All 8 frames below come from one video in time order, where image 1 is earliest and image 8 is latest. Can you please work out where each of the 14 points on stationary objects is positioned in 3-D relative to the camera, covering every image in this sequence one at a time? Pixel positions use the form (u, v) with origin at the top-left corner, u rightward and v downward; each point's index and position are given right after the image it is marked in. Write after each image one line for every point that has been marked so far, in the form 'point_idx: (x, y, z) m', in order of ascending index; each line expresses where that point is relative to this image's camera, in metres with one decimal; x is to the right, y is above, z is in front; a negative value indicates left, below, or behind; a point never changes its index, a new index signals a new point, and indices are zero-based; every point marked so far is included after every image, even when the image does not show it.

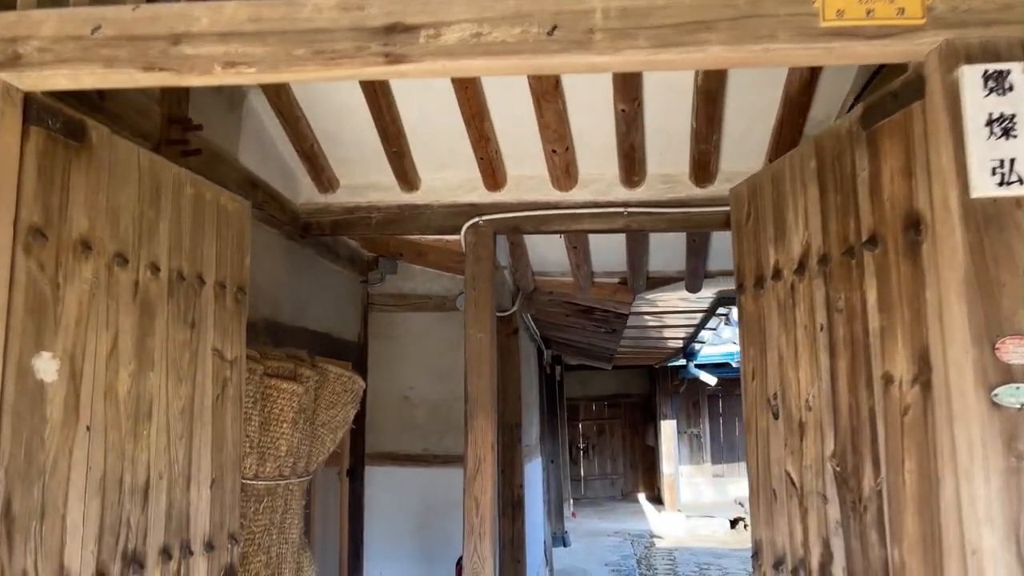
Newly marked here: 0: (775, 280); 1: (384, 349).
0: (+0.6, 0.0, +1.9) m
1: (-0.7, -0.4, +4.7) m
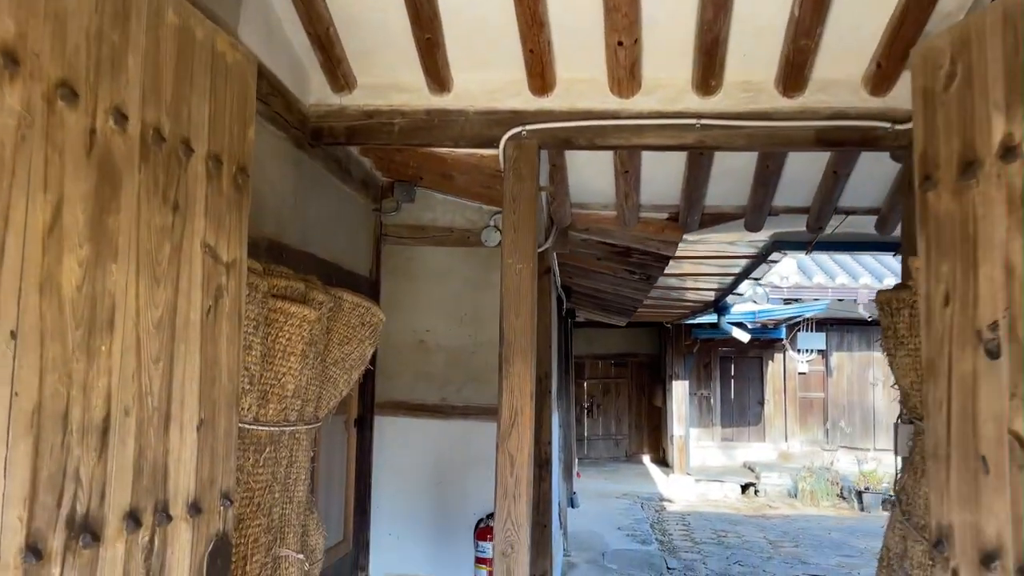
0: (+0.8, +0.2, +1.3) m
1: (-0.6, 0.0, +4.2) m
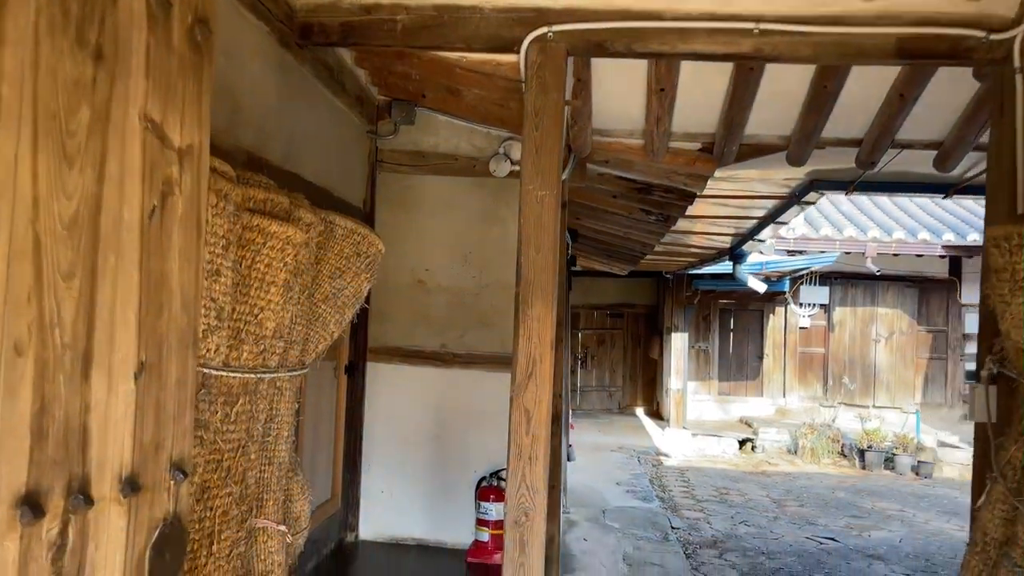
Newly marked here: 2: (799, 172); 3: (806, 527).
0: (+0.9, +0.3, +0.9) m
1: (-0.5, +0.3, +3.8) m
2: (+1.4, +0.5, +3.8) m
3: (+2.1, -1.7, +5.9) m
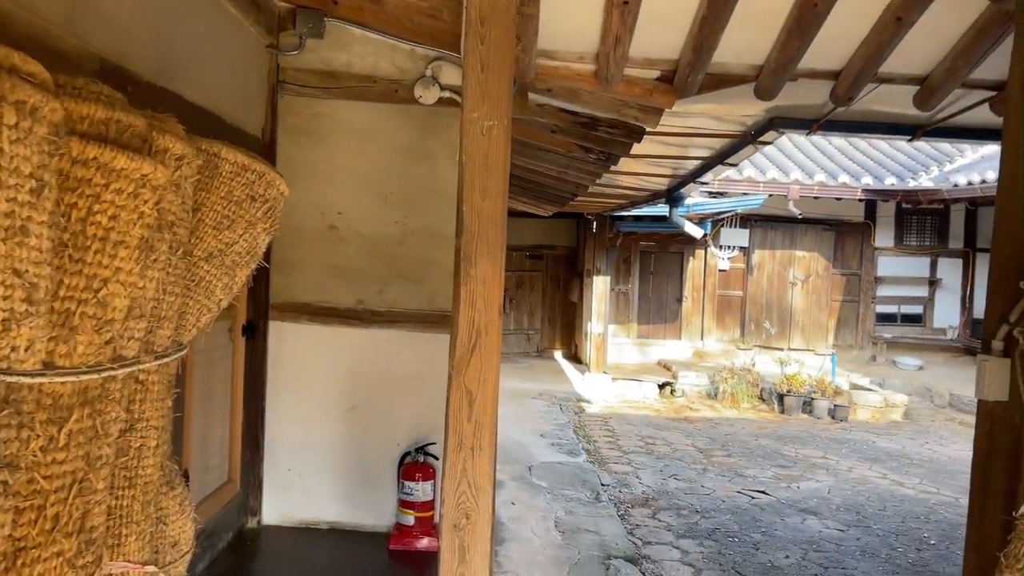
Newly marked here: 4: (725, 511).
0: (+0.9, +0.3, +0.5) m
1: (-0.8, +0.5, +3.2) m
2: (+1.1, +0.8, +3.4) m
3: (+1.6, -1.4, +5.8) m
4: (+1.3, -1.4, +4.9) m
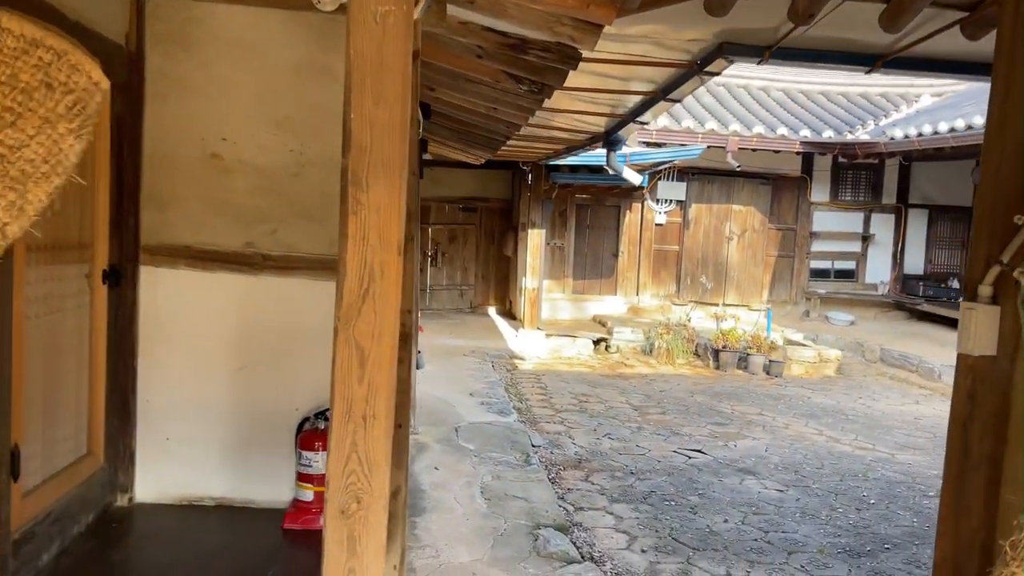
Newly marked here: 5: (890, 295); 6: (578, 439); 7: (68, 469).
0: (+0.8, +0.4, +0.2) m
1: (-1.1, +0.7, +2.7) m
2: (+0.7, +1.0, +3.1) m
3: (+1.1, -1.0, +5.6) m
4: (+0.9, -1.1, +4.7) m
5: (+5.1, -0.1, +11.0) m
6: (+0.4, -1.0, +5.4) m
7: (-1.3, -0.5, +2.3) m
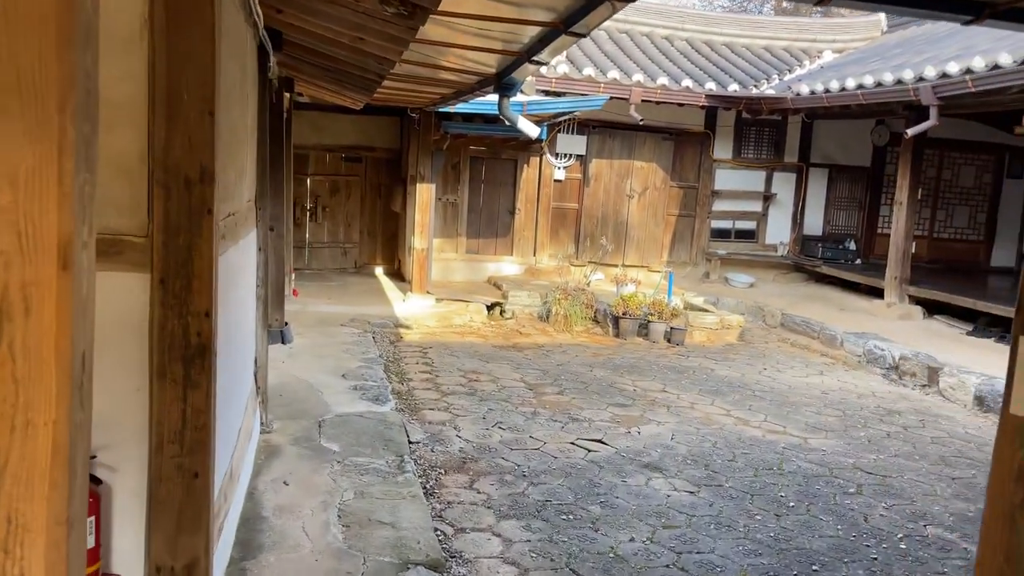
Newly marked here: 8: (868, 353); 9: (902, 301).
0: (+0.8, +0.2, -0.5) m
1: (-1.5, +0.7, +1.7) m
2: (+0.3, +1.0, +2.3) m
3: (+0.3, -0.8, +5.0) m
4: (+0.2, -0.9, +4.1) m
5: (+3.7, +0.4, +10.8) m
6: (-0.3, -0.8, +4.7) m
7: (-1.6, -0.5, +1.4) m
8: (+3.2, -0.6, +7.4) m
9: (+4.3, -0.1, +8.9) m
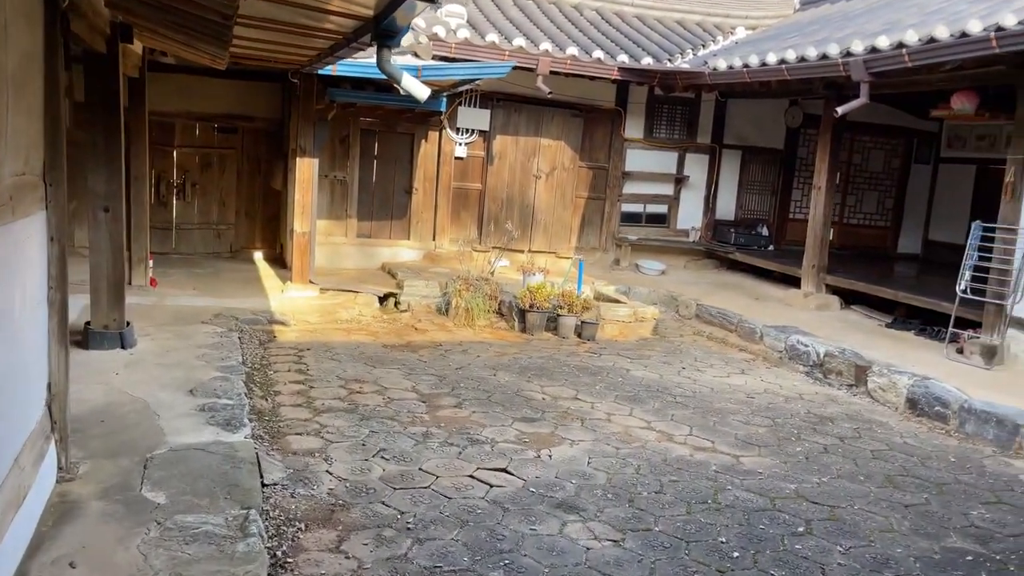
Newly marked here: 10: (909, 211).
0: (+0.8, +0.1, -1.3) m
1: (-1.6, +0.7, +0.7) m
2: (+0.1, +1.0, +1.5) m
3: (-0.2, -0.8, +4.1) m
4: (-0.2, -0.9, +3.2) m
5: (+2.4, +0.6, +10.3) m
6: (-0.8, -0.8, +3.8) m
7: (-1.8, -0.6, +0.4) m
8: (+2.4, -0.5, +6.9) m
9: (+3.2, 0.0, +8.5) m
10: (+5.5, +1.1, +11.2) m
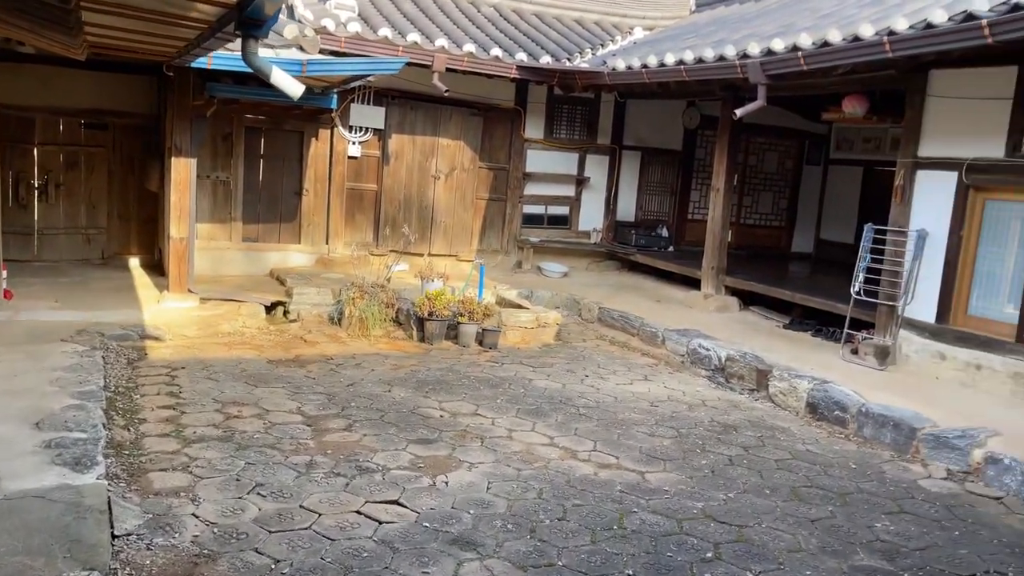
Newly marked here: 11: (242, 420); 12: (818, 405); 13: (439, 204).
0: (+0.9, 0.0, -1.4) m
1: (-1.8, +0.6, +0.2) m
2: (-0.2, +0.9, +1.2) m
3: (-0.7, -0.9, +3.8) m
4: (-0.6, -1.0, +2.9) m
5: (+1.1, +0.5, +10.2) m
6: (-1.3, -0.9, +3.4) m
7: (-1.8, -0.7, -0.1) m
8: (+1.5, -0.6, +6.9) m
9: (+2.2, 0.0, +8.5) m
10: (+4.1, +1.1, +11.5) m
11: (-1.5, -0.7, +4.5) m
12: (+2.1, -0.8, +5.5) m
13: (-0.8, +1.0, +9.5) m
